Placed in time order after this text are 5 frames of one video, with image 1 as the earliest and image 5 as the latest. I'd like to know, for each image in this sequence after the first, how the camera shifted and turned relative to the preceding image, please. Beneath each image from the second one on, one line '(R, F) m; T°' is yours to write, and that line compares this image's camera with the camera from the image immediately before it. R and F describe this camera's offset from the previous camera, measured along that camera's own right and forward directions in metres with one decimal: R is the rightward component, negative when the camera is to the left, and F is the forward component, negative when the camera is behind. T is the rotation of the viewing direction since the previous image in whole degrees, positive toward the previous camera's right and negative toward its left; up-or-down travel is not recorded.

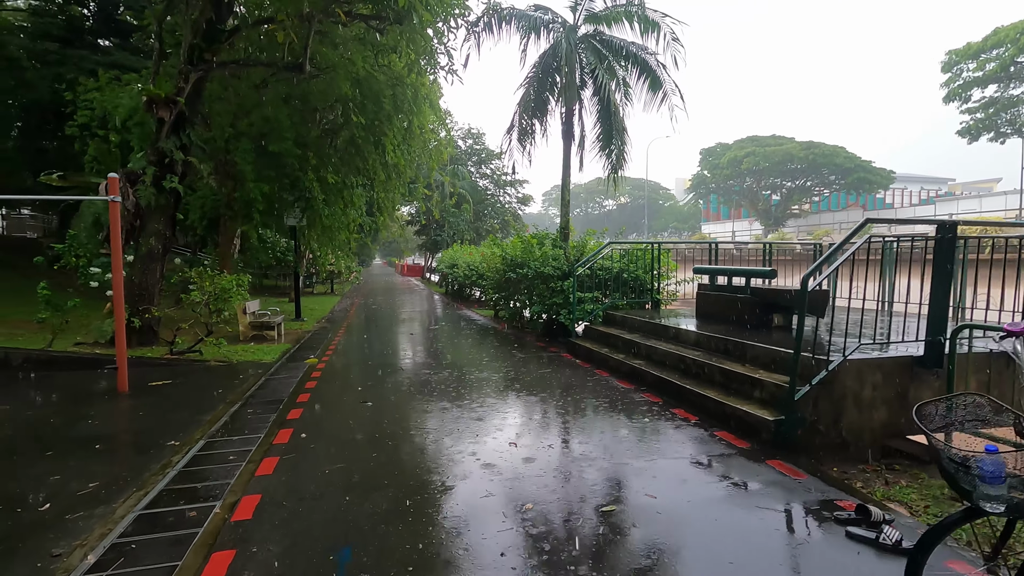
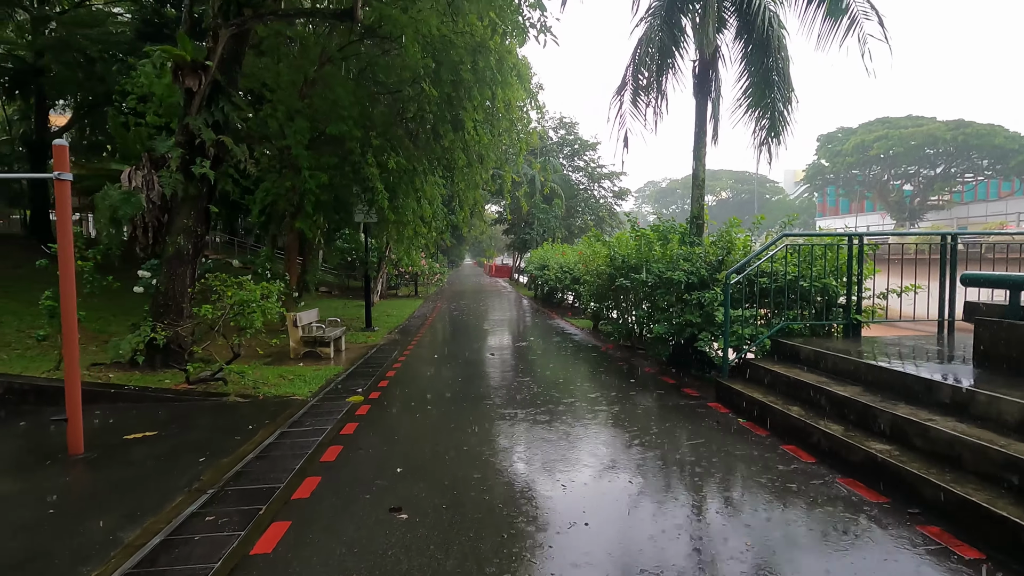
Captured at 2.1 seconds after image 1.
(-0.4, +2.9) m; -9°
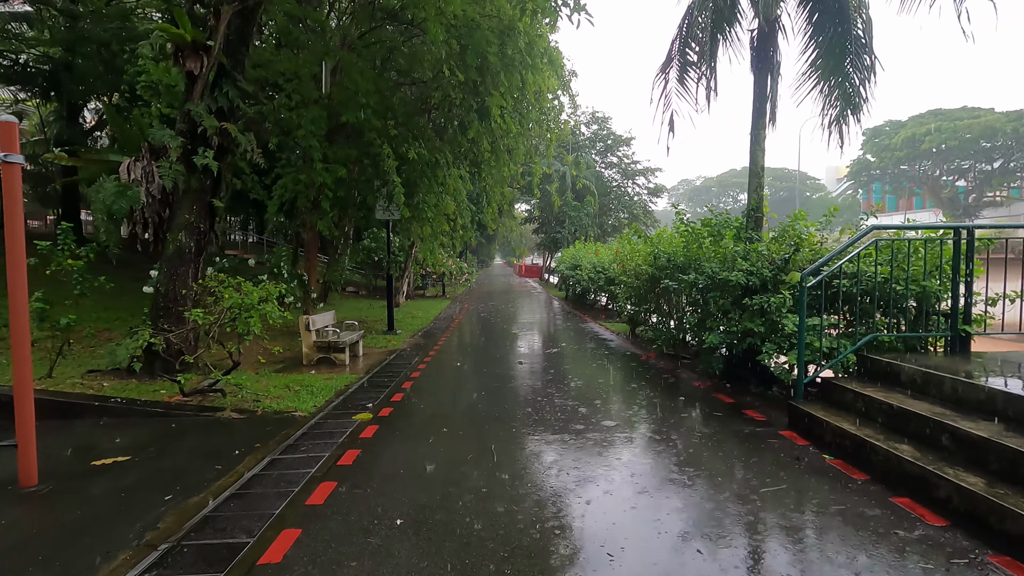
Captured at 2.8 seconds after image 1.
(0.0, +1.0) m; -3°
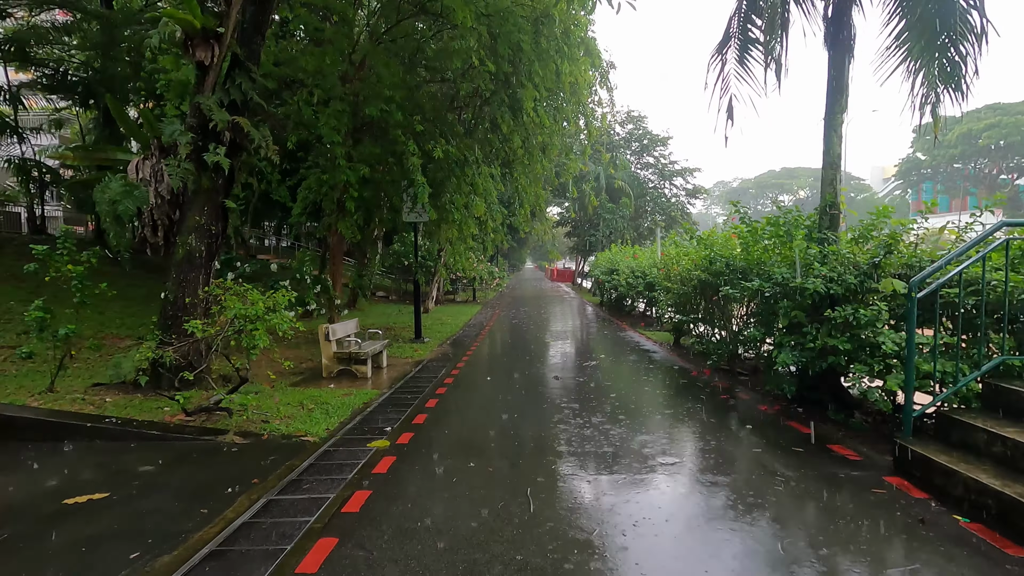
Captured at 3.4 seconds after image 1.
(-0.1, +0.8) m; -3°
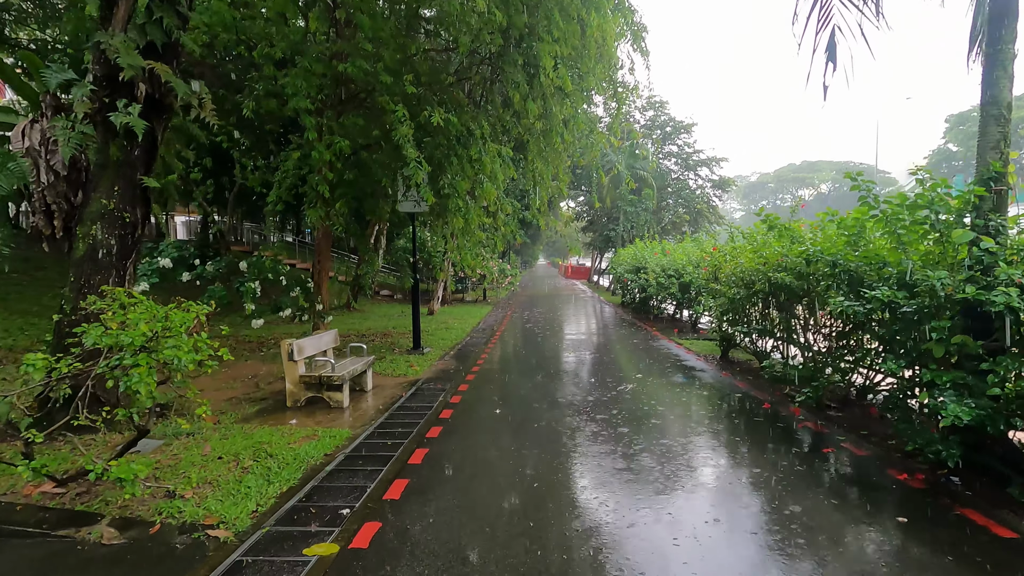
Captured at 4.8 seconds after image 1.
(-0.1, +2.0) m; -1°
